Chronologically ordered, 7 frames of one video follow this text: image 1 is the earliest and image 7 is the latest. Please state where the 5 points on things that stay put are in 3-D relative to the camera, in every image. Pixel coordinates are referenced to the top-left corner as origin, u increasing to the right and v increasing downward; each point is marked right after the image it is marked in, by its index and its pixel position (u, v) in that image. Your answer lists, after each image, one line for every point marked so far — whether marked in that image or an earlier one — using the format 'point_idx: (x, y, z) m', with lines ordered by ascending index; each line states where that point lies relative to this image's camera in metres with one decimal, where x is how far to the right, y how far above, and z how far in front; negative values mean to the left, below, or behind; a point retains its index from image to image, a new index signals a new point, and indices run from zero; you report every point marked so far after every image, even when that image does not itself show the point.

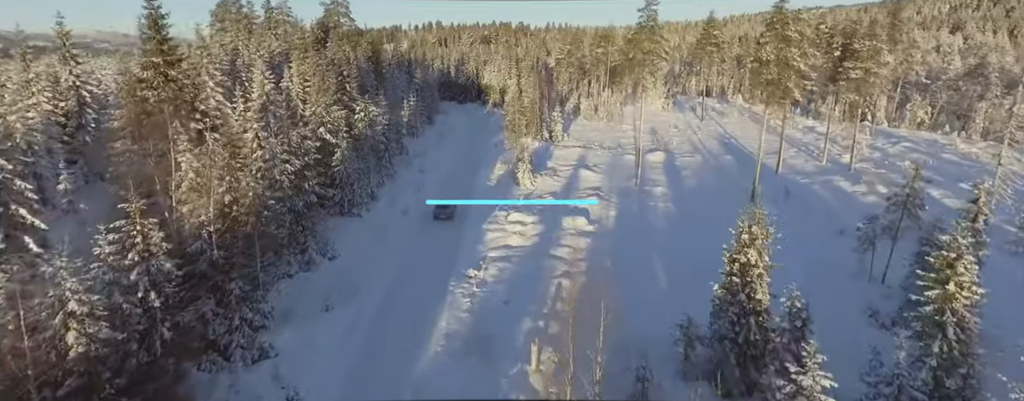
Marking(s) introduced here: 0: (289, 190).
0: (-8.5, +0.4, +19.1) m
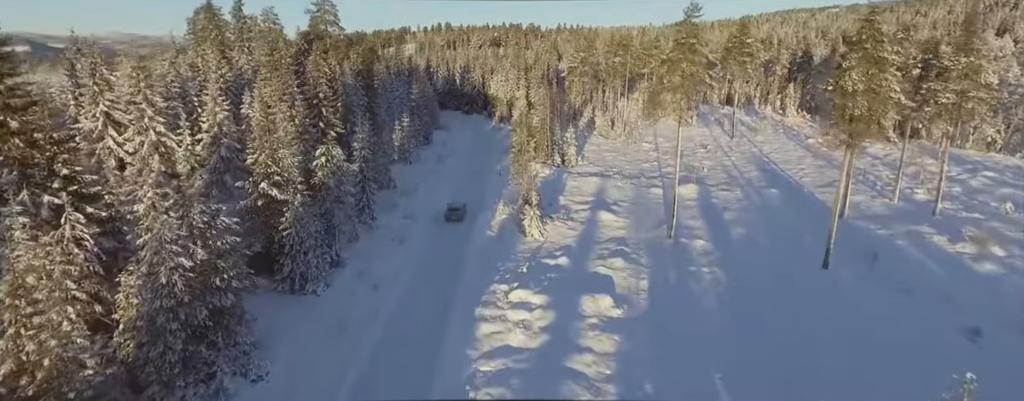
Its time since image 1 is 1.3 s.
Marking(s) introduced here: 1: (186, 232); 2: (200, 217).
0: (-8.6, -2.5, +13.0) m
1: (-8.8, -0.9, +13.5) m
2: (-8.6, -0.5, +13.9) m
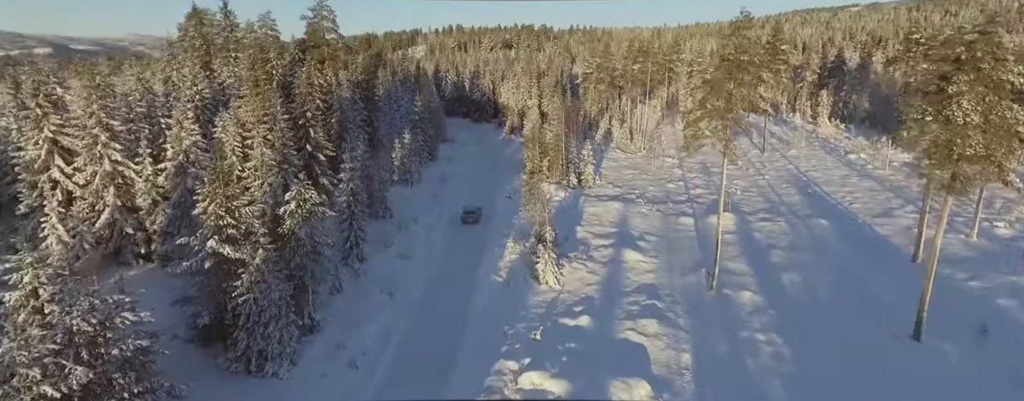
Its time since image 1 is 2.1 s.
0: (-8.4, -4.3, +9.1) m
1: (-8.6, -2.7, +9.6) m
2: (-8.4, -2.3, +10.0) m
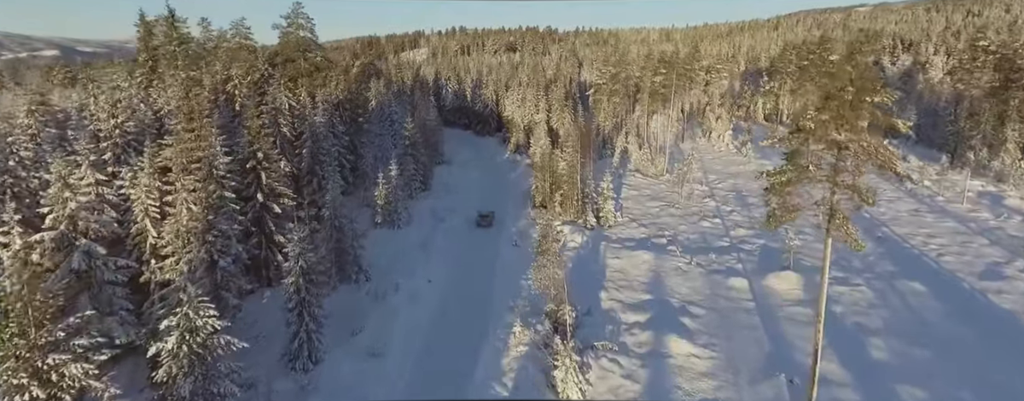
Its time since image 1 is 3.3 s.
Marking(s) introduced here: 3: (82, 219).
0: (-8.2, -7.2, +2.5) m
1: (-8.5, -5.6, +3.0) m
2: (-8.3, -5.2, +3.4) m
3: (-15.0, -0.7, +17.3) m
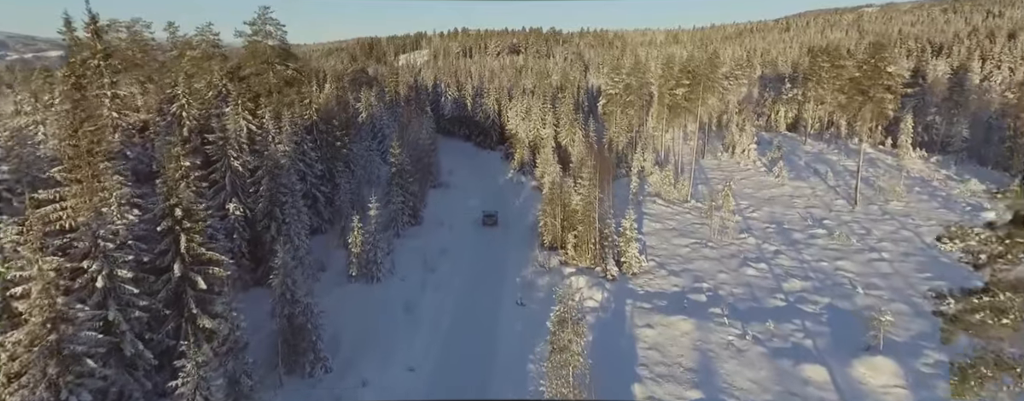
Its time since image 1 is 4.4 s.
0: (-8.2, -9.7, -3.7) m
1: (-8.4, -8.1, -3.1) m
2: (-8.2, -7.7, -2.7) m
3: (-14.8, -3.2, +11.2) m
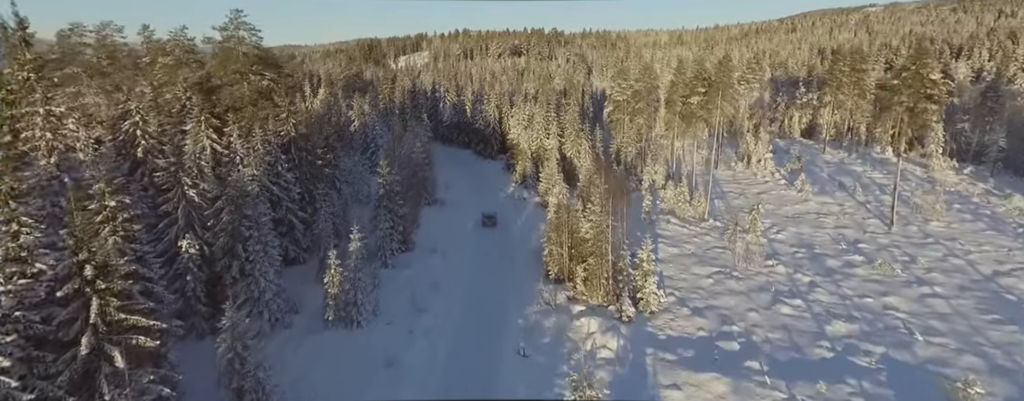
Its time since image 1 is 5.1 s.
0: (-8.2, -11.2, -7.4) m
1: (-8.4, -9.6, -6.8) m
2: (-8.2, -9.2, -6.4) m
3: (-14.8, -4.7, +7.5) m
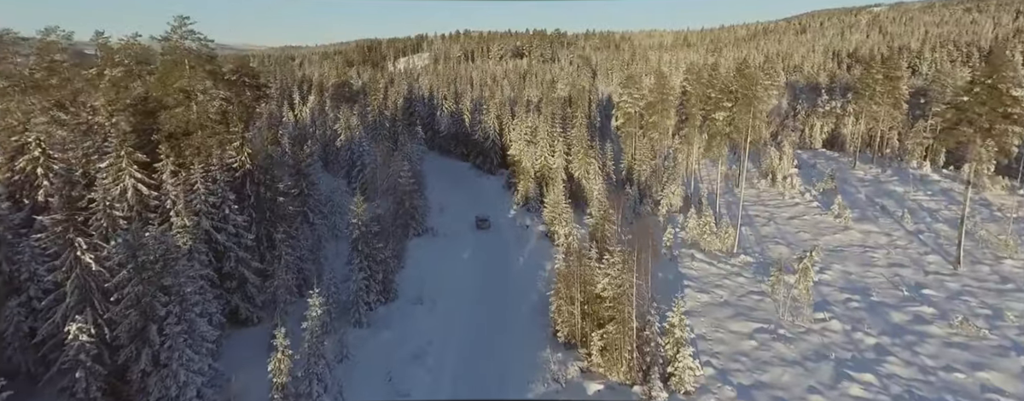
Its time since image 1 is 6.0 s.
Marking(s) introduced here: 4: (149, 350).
0: (-8.3, -13.4, -12.7) m
1: (-8.6, -11.8, -12.2) m
2: (-8.4, -11.4, -11.8) m
3: (-14.9, -6.9, +2.2) m
4: (-12.2, -5.0, +16.8) m
